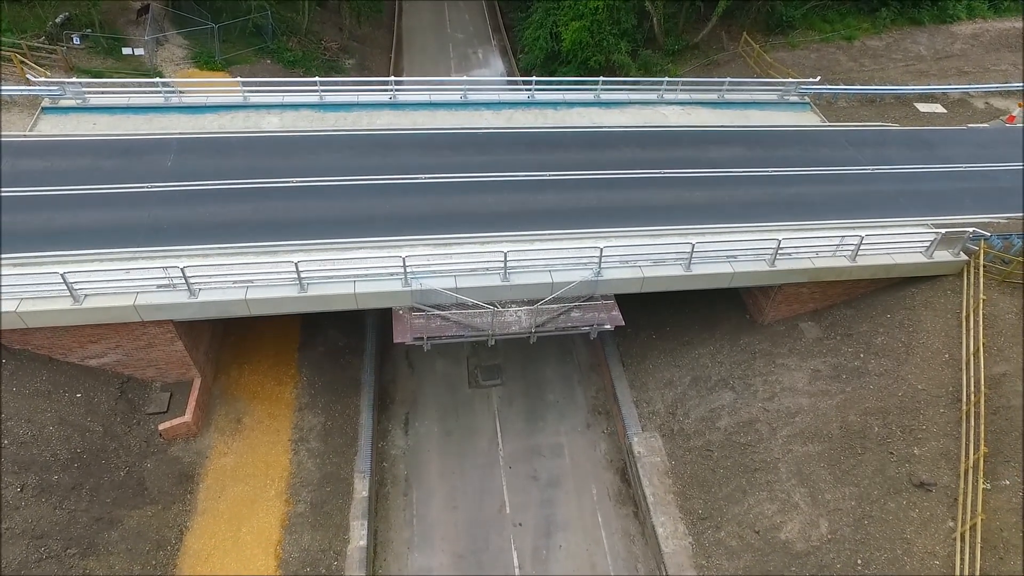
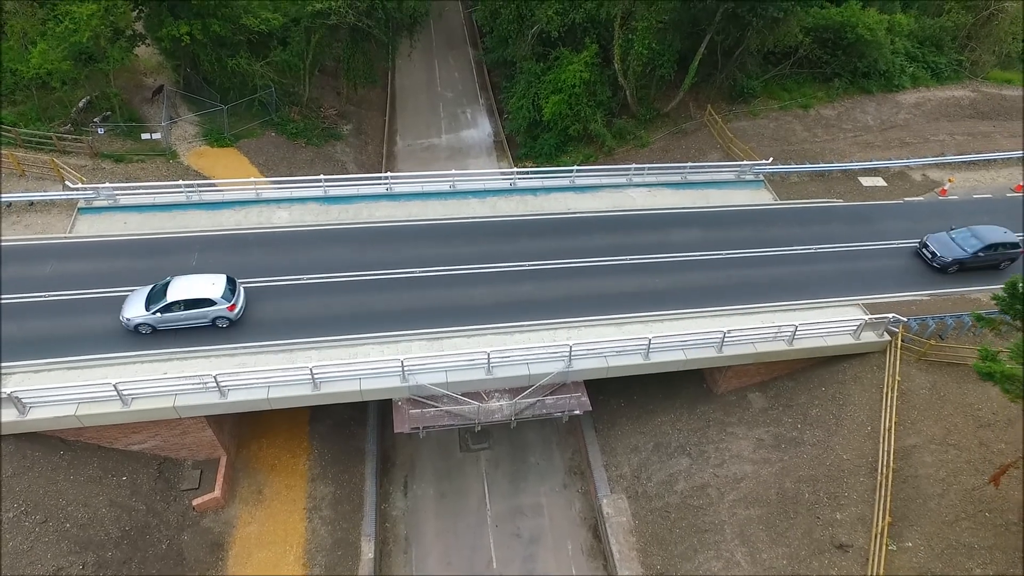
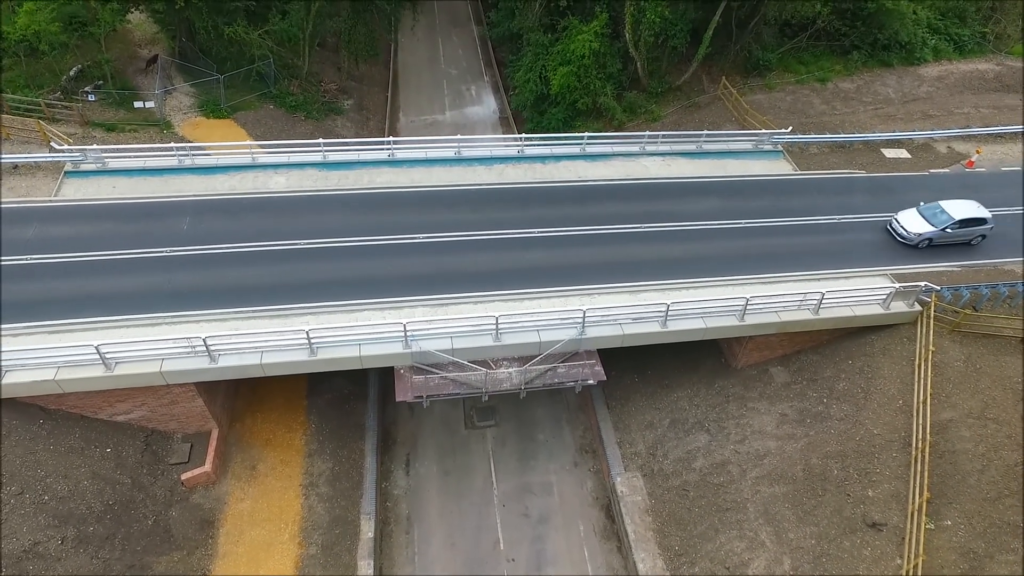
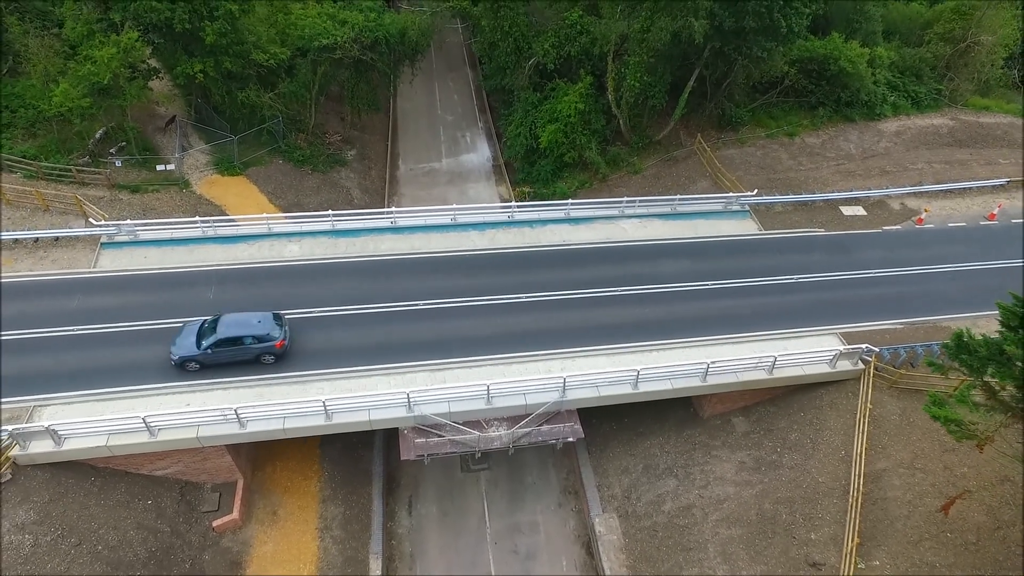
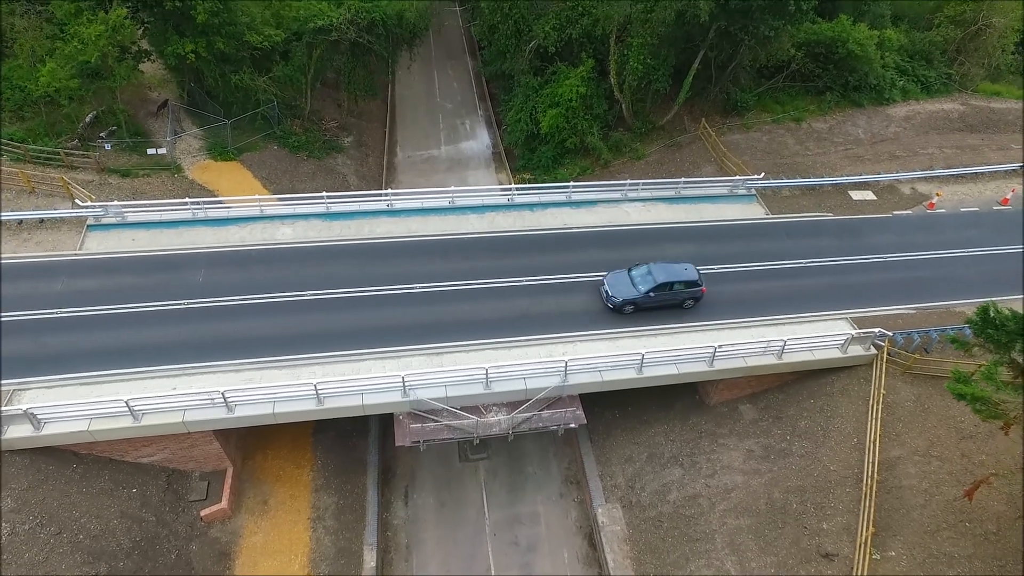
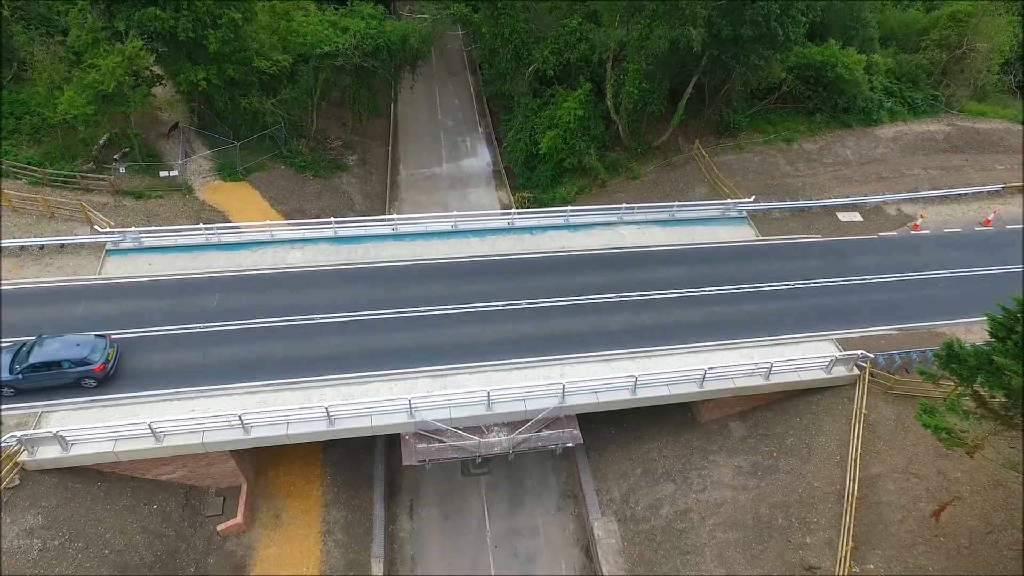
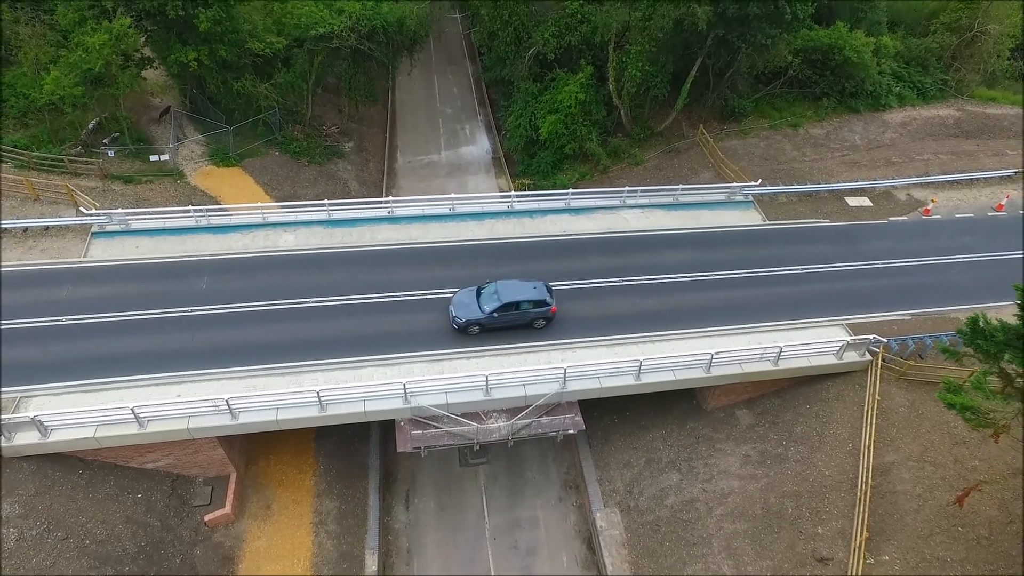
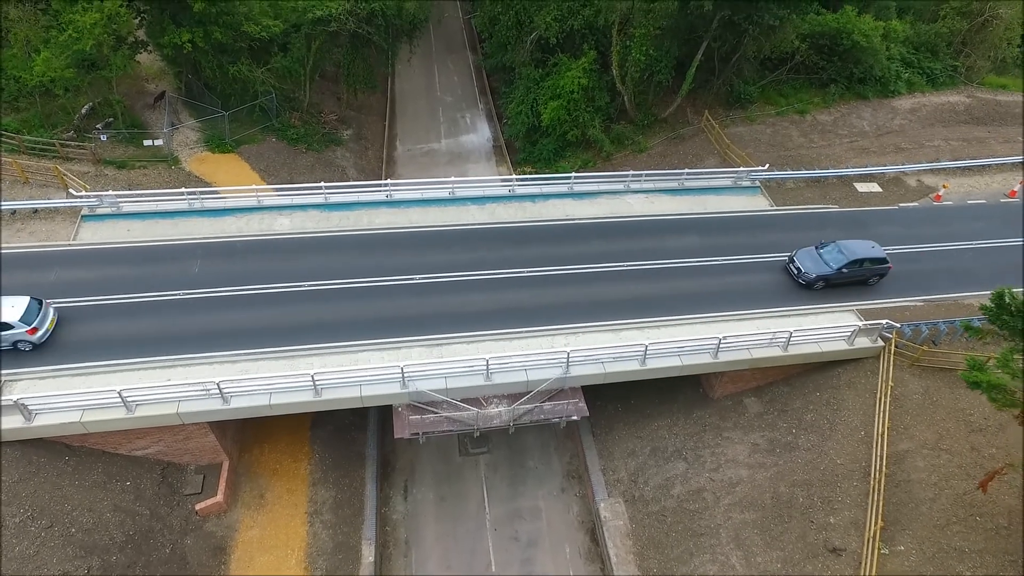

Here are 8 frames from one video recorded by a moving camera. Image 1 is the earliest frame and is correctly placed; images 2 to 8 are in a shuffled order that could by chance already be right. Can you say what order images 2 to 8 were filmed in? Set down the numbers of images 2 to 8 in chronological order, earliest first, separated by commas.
3, 2, 8, 5, 7, 4, 6
